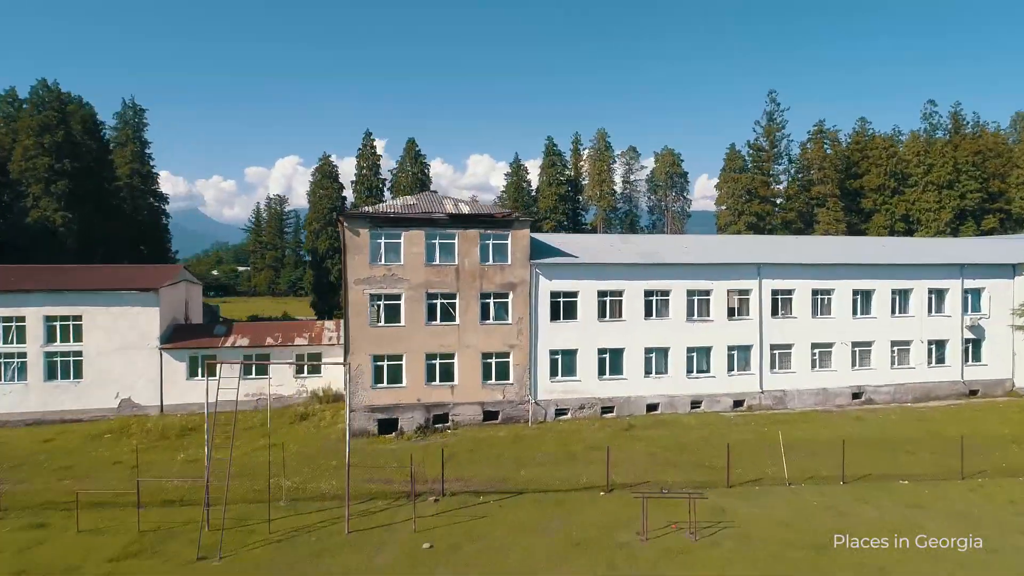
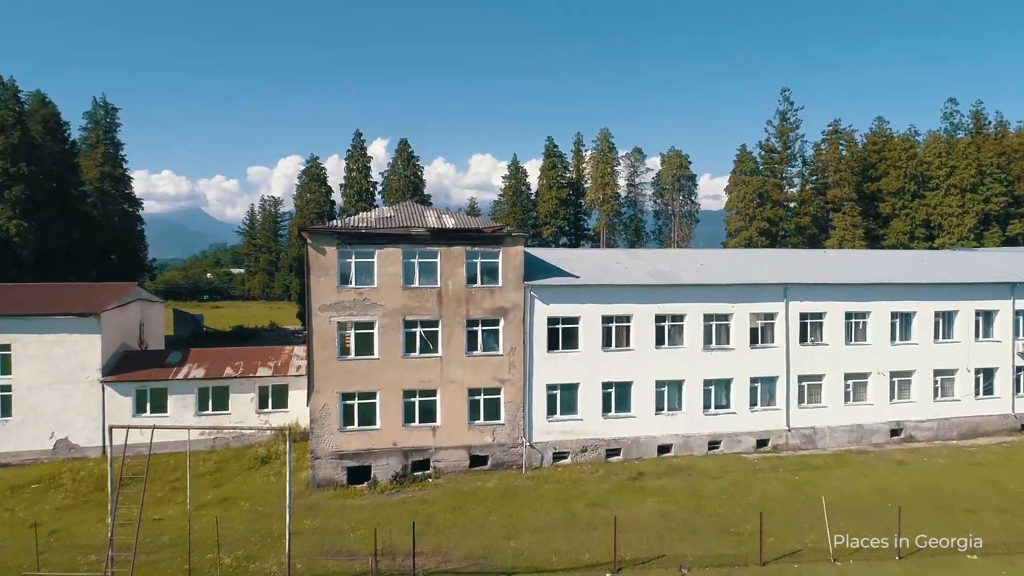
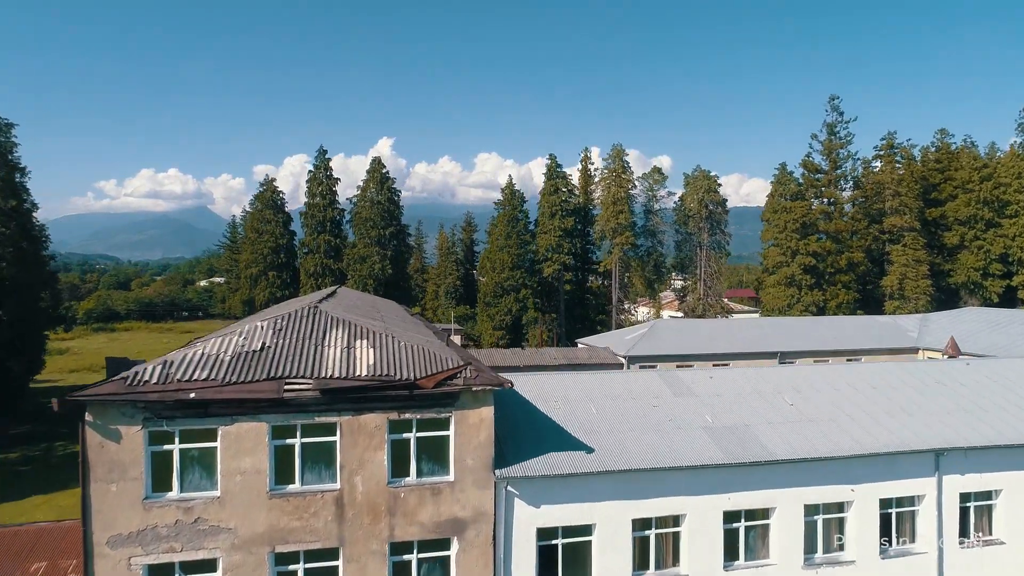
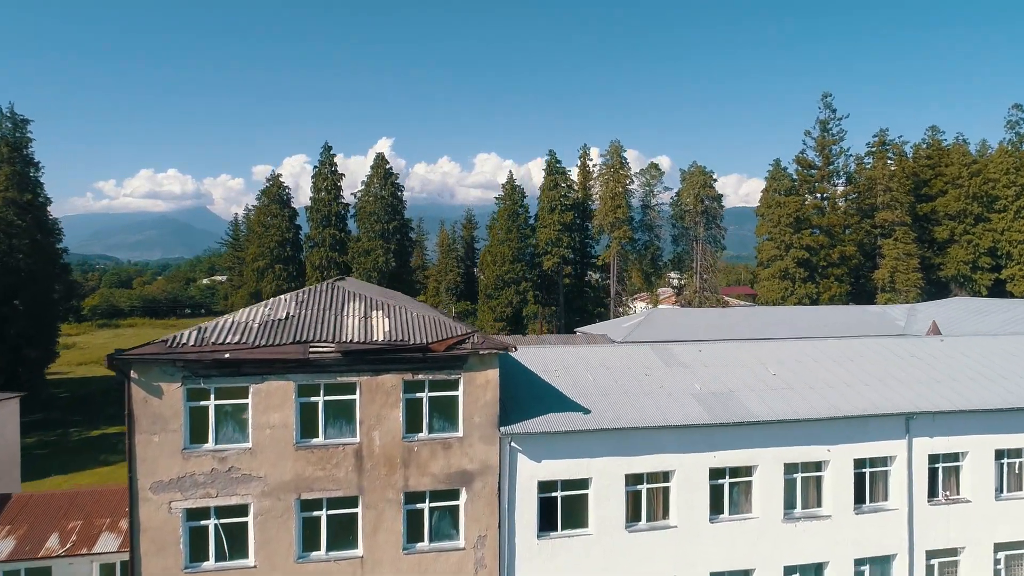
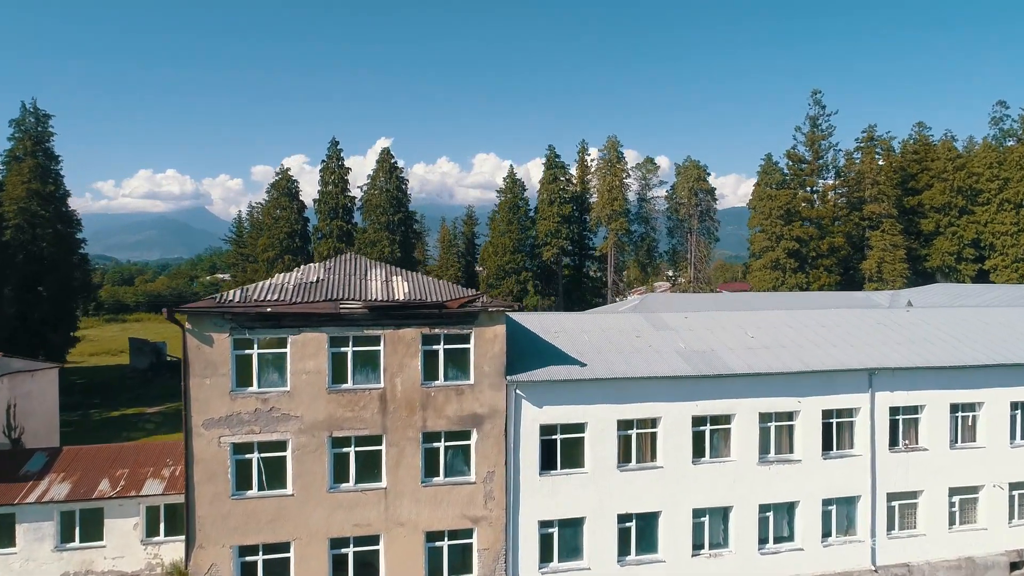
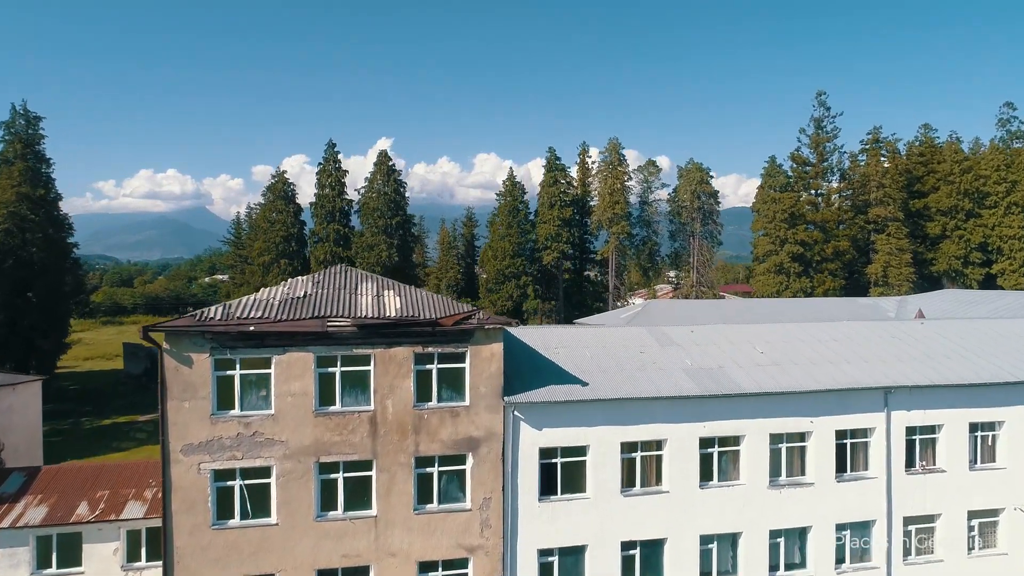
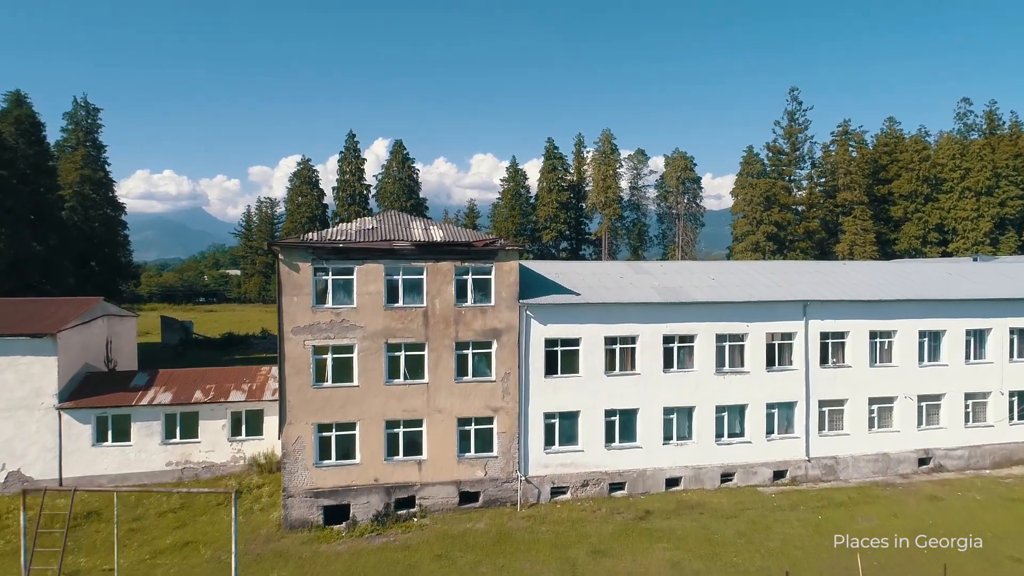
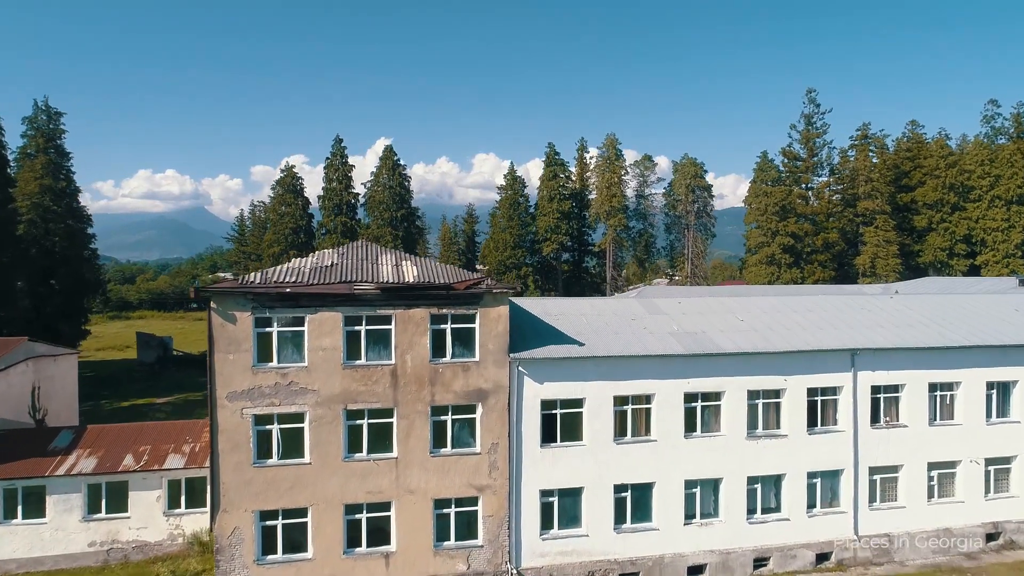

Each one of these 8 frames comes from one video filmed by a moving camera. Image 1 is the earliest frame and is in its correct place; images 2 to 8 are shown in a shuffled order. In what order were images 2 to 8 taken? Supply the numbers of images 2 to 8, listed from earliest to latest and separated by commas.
2, 7, 8, 5, 6, 4, 3
